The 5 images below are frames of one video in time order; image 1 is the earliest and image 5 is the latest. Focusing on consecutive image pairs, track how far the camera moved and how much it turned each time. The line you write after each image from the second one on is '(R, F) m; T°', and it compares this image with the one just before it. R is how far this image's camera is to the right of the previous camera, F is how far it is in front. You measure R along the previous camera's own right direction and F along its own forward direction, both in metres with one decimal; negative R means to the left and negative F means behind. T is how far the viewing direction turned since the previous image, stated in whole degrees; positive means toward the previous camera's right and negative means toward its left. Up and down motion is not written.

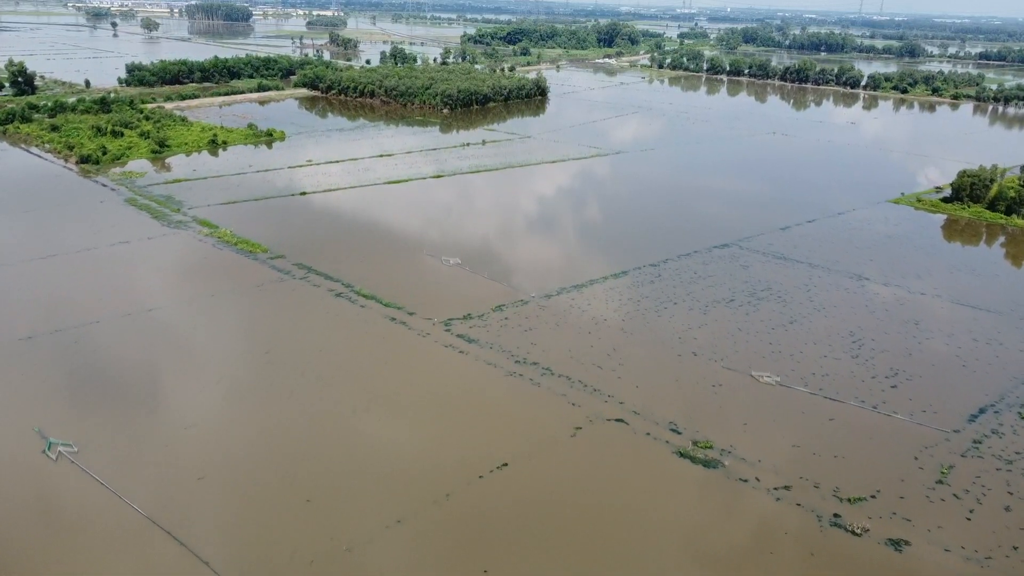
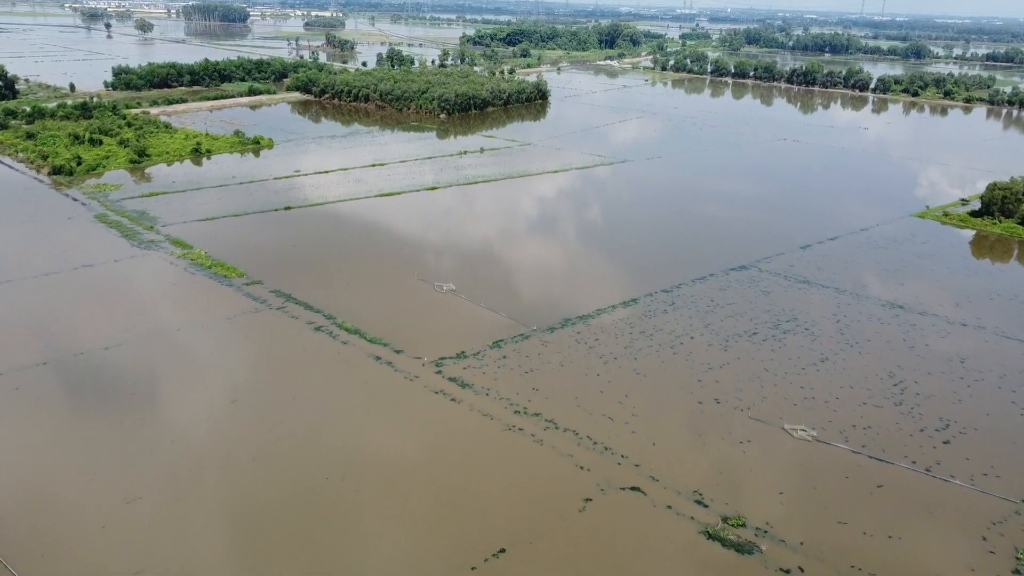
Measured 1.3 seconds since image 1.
(0.0, +1.4) m; 0°
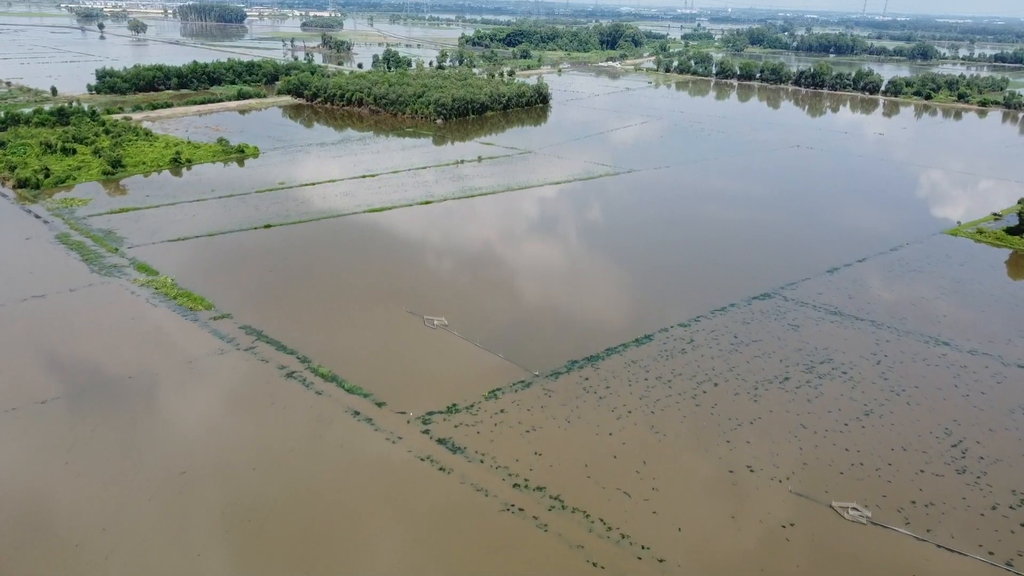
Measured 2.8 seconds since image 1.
(0.0, +1.5) m; 0°
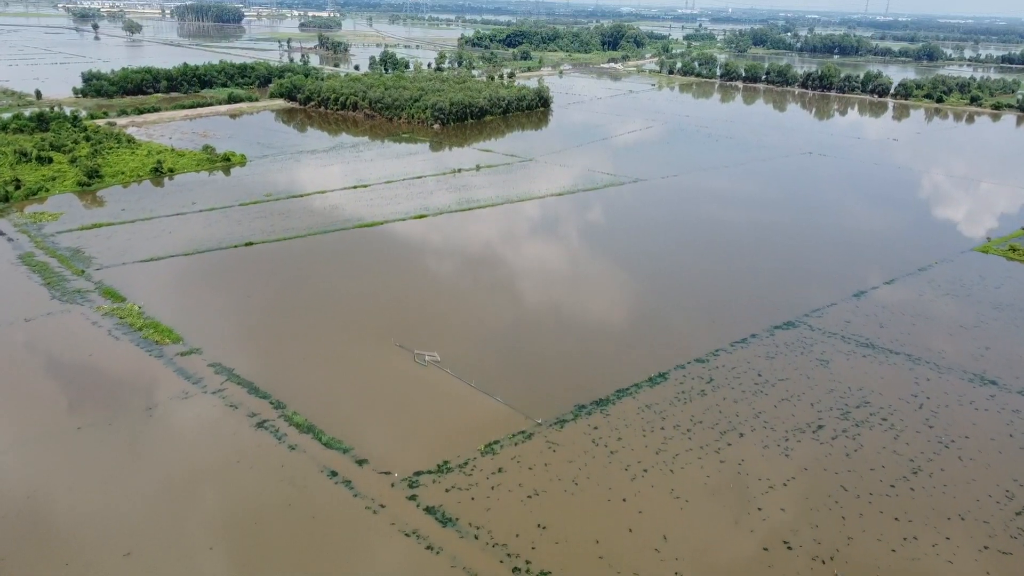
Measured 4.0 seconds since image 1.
(0.0, +1.2) m; 0°
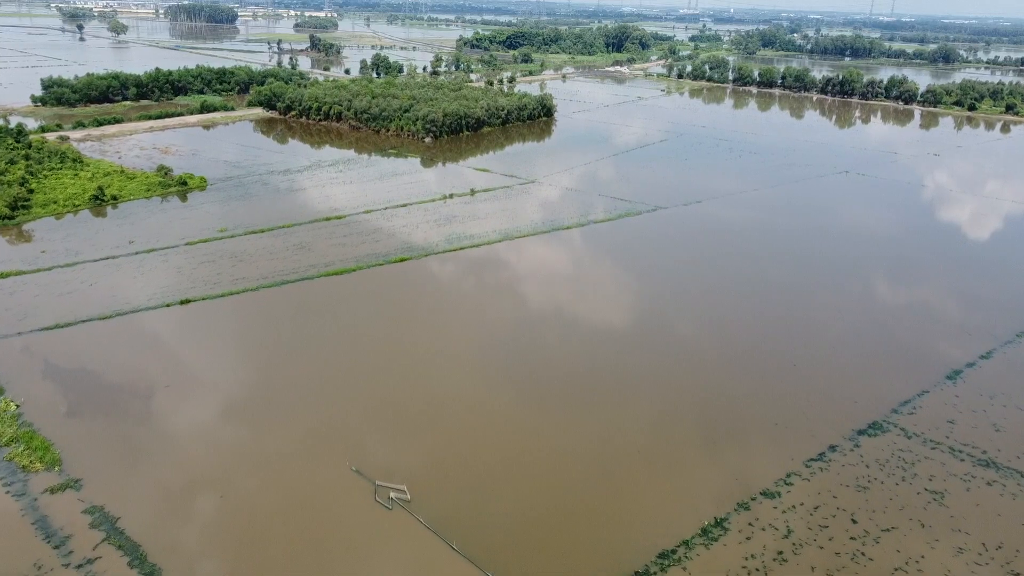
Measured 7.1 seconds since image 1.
(0.0, +3.2) m; 0°
